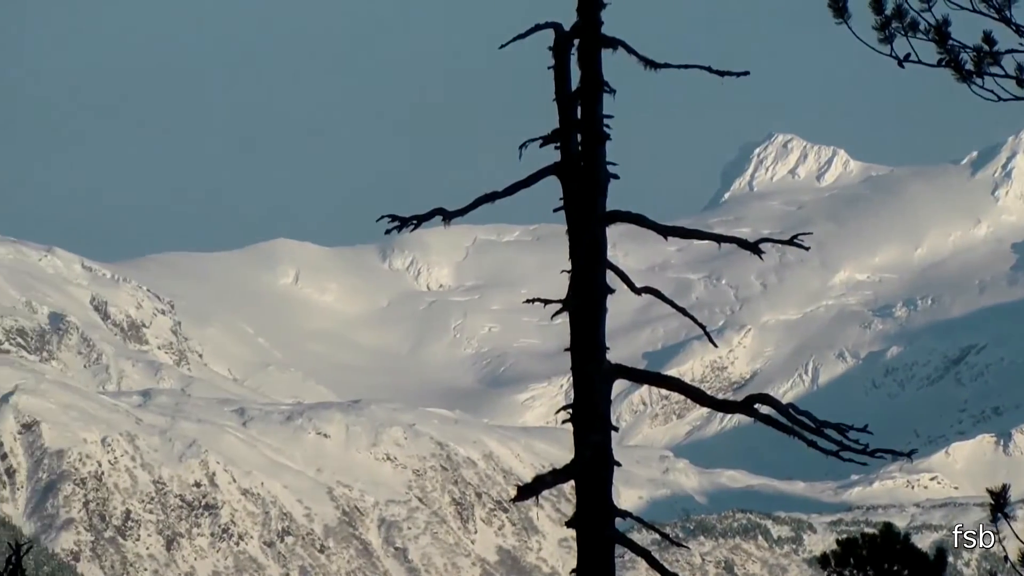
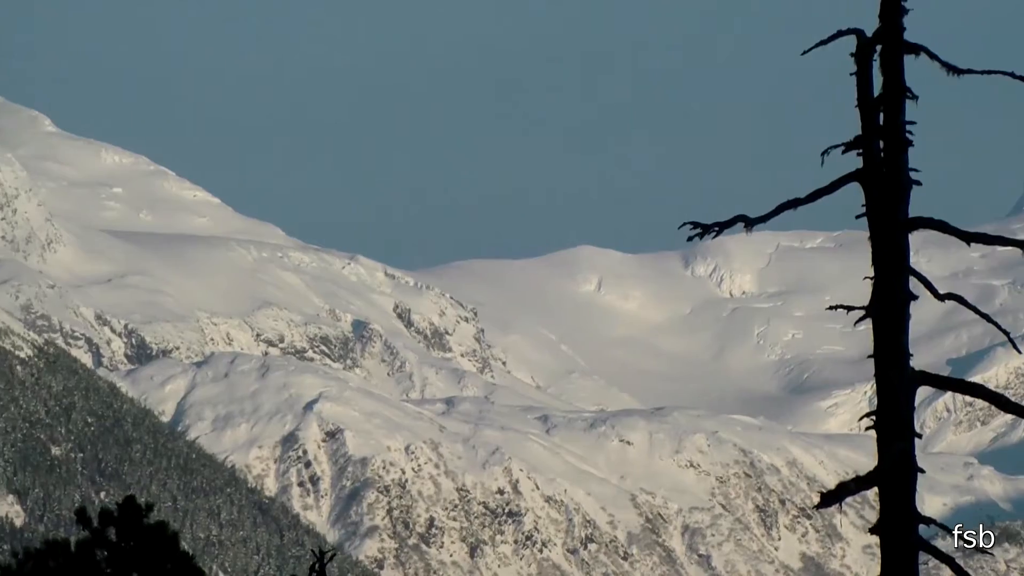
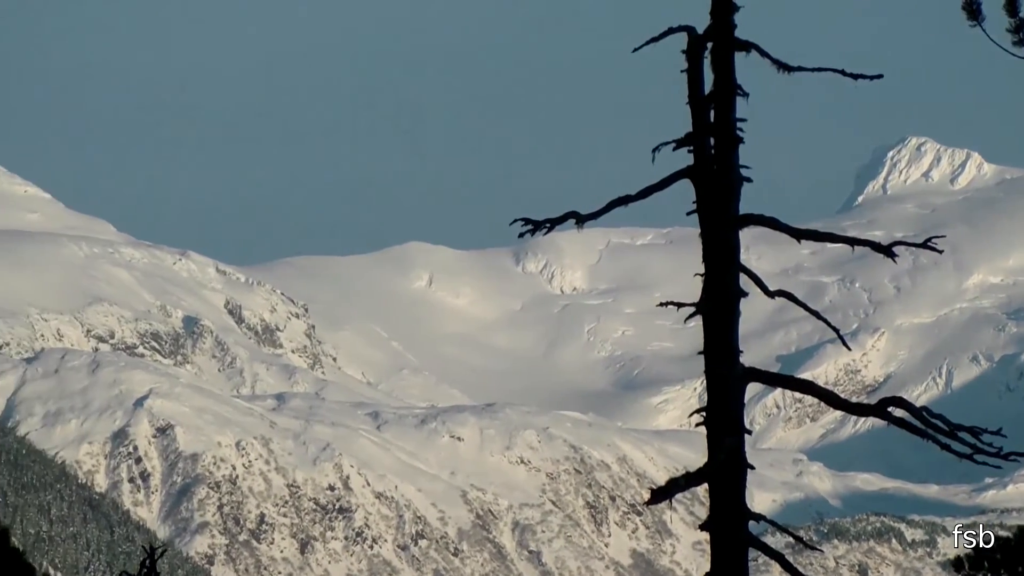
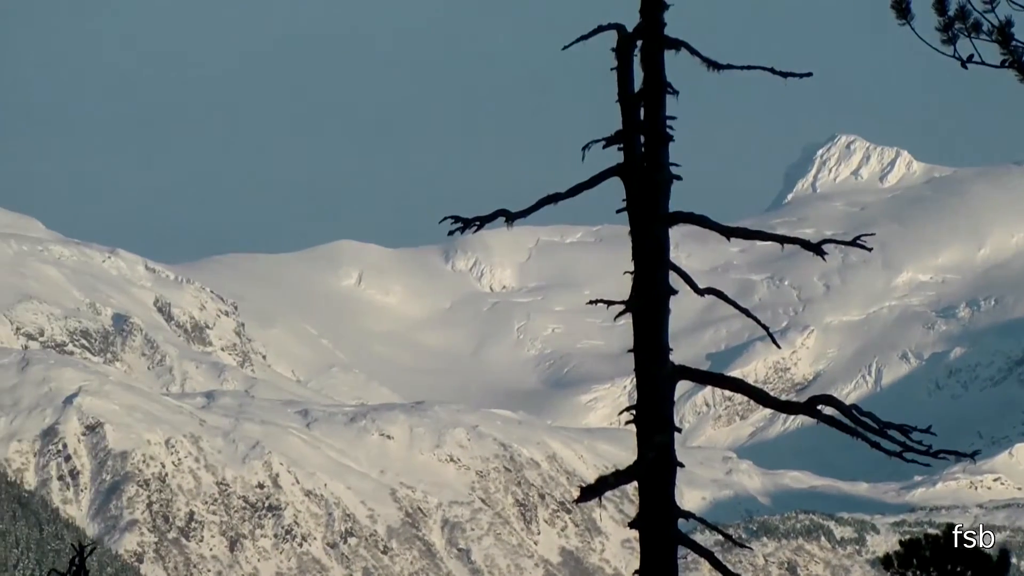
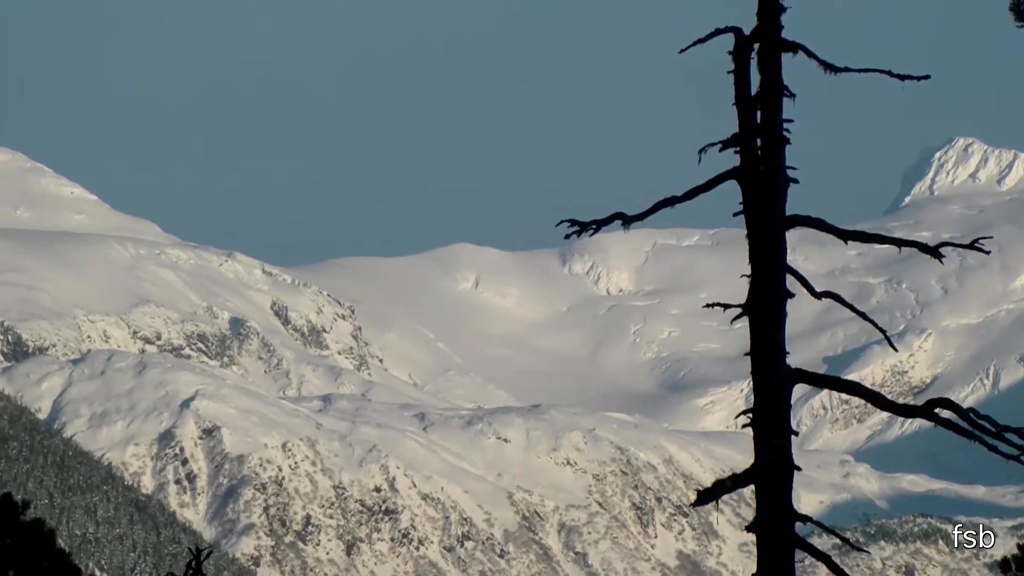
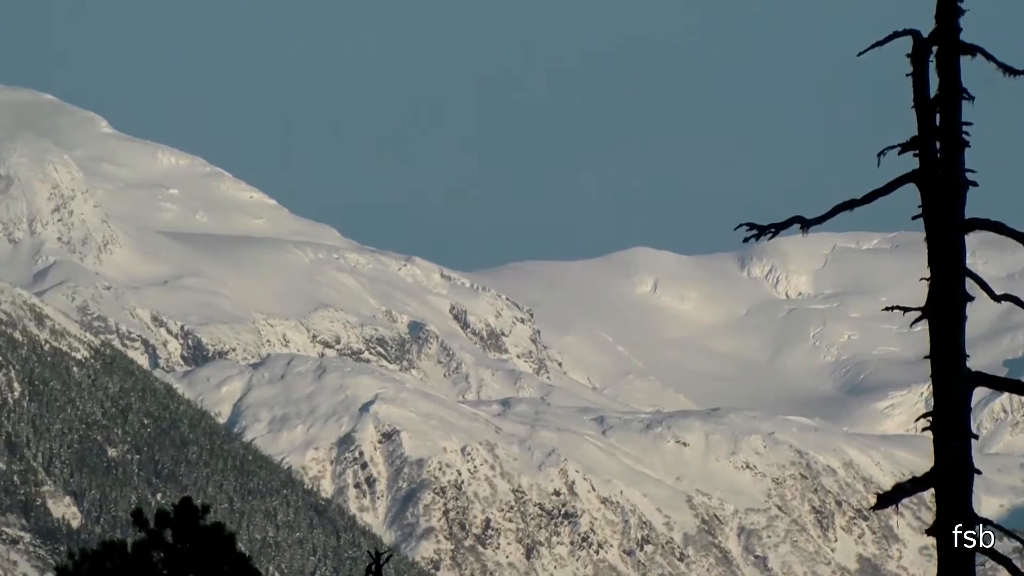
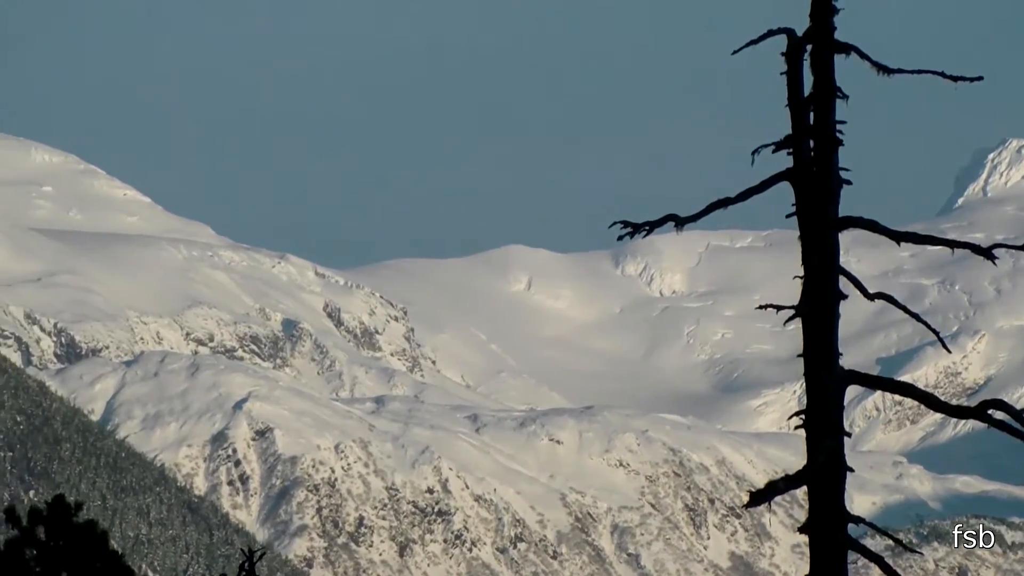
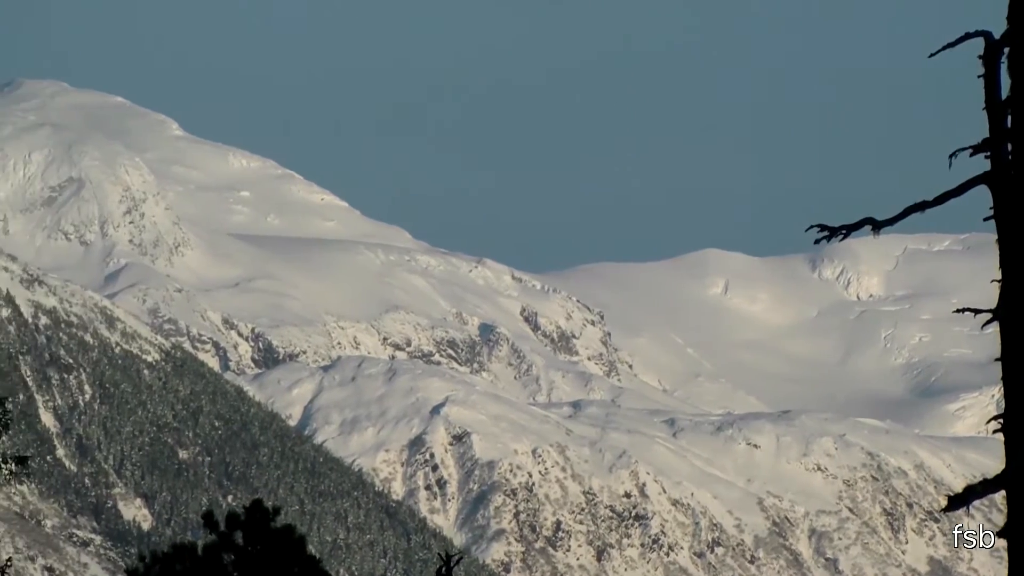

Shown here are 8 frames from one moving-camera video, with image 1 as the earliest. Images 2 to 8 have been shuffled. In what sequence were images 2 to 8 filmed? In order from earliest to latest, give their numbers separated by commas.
4, 3, 5, 7, 2, 6, 8
